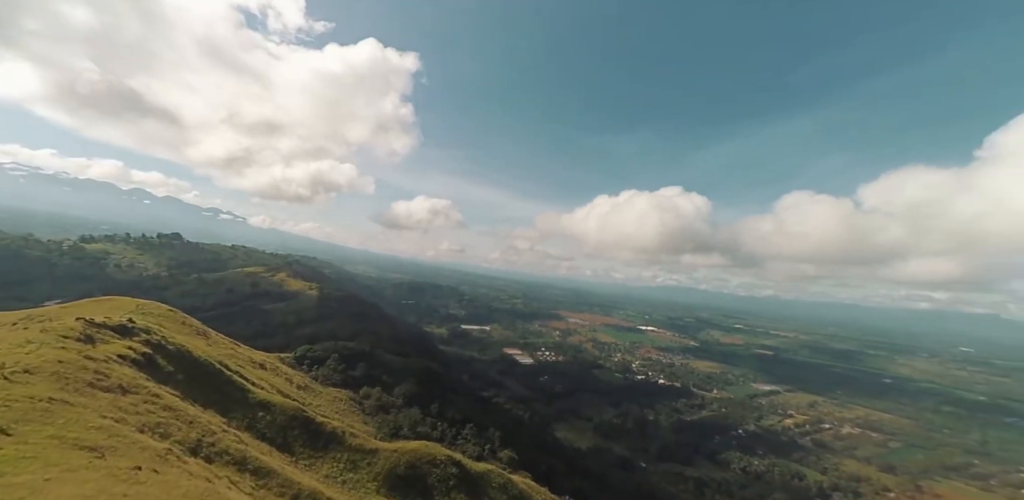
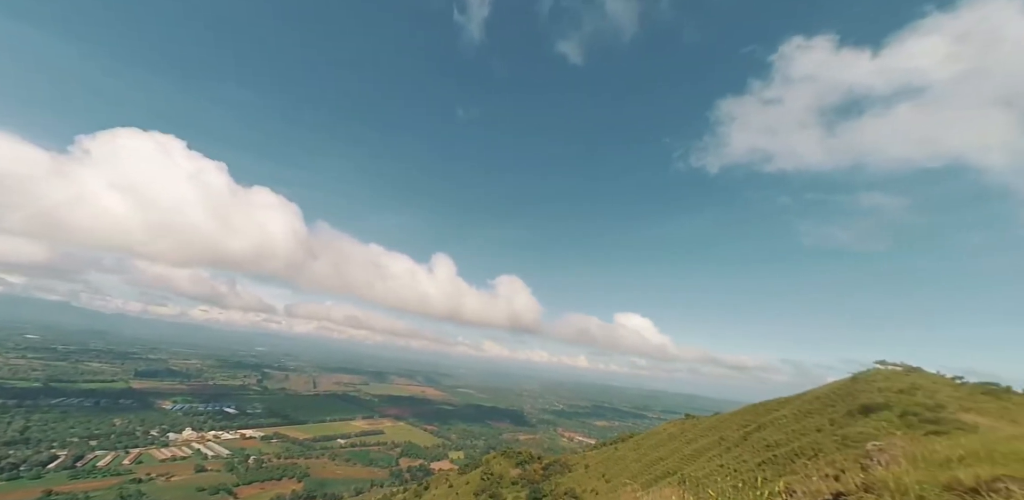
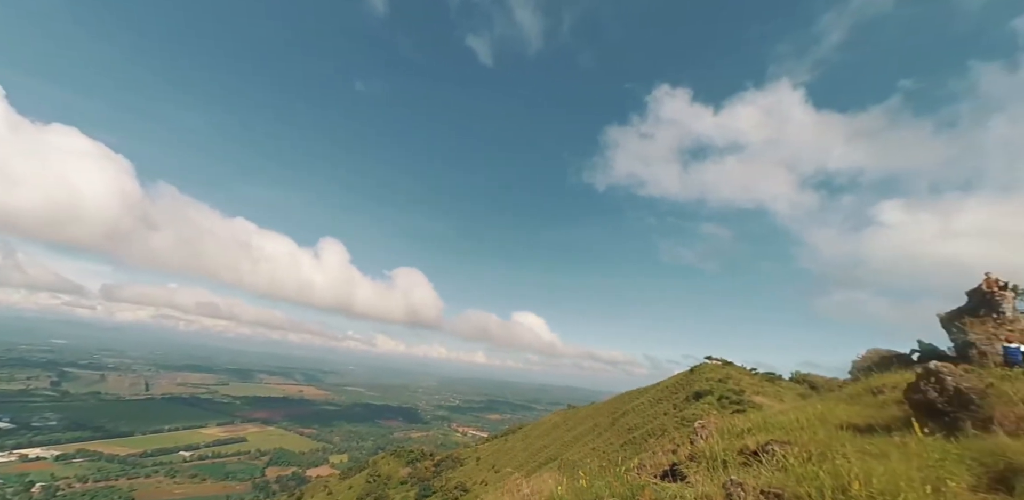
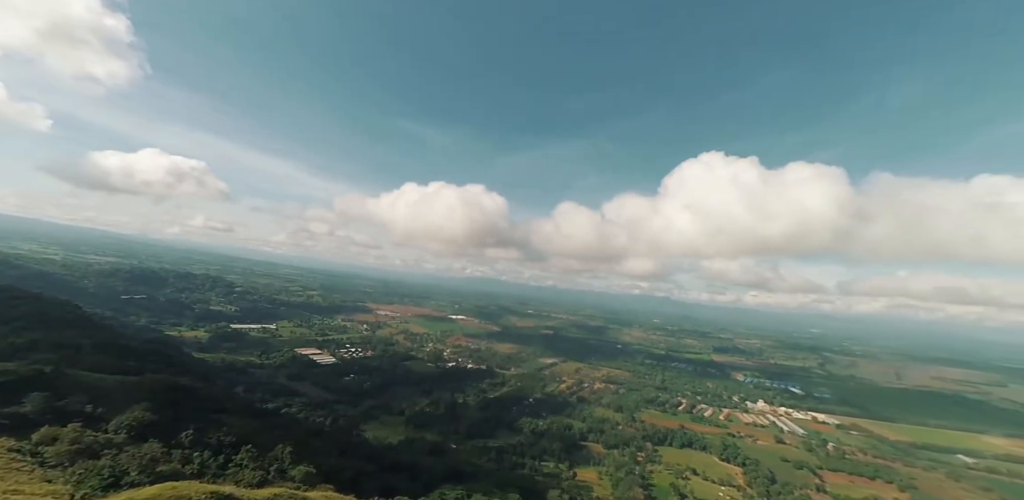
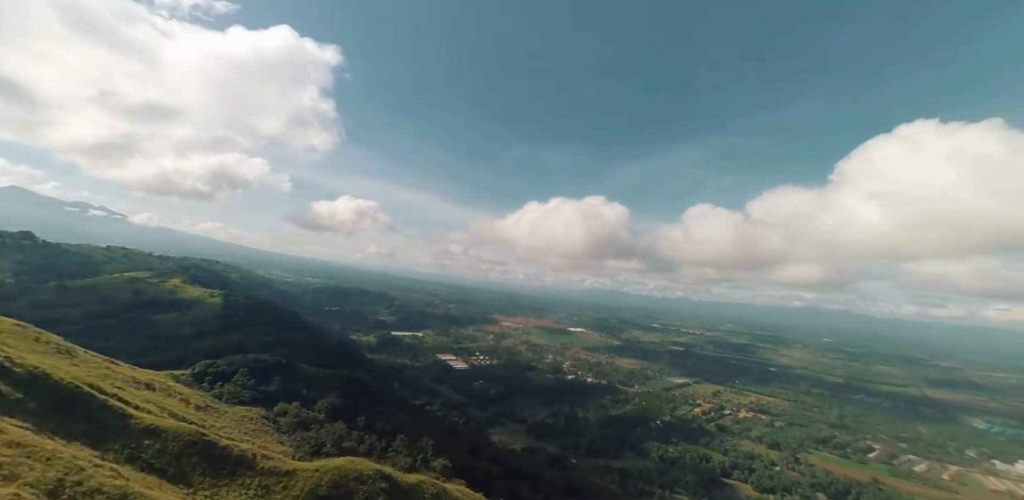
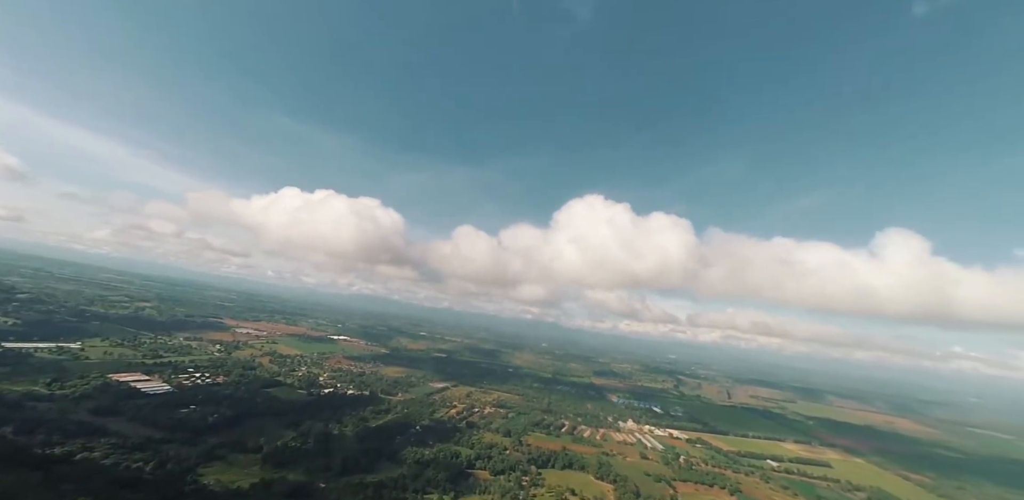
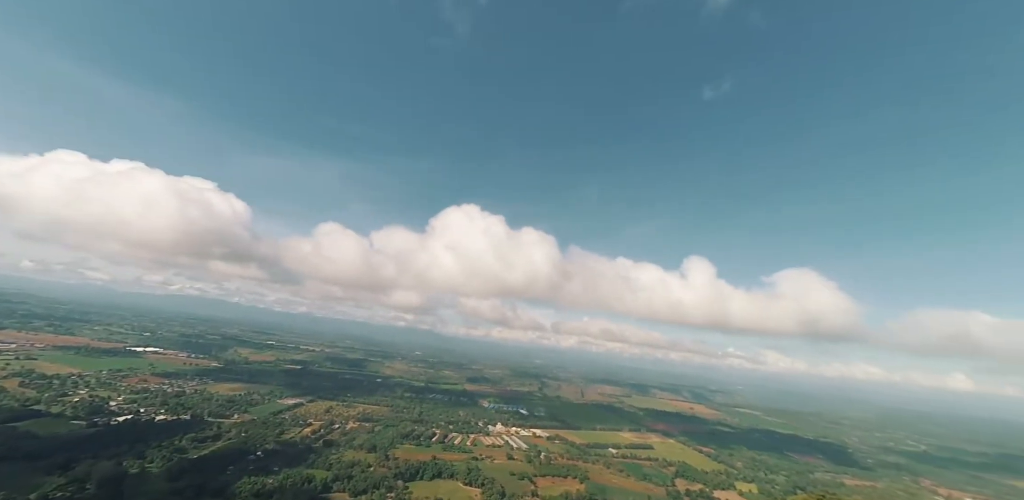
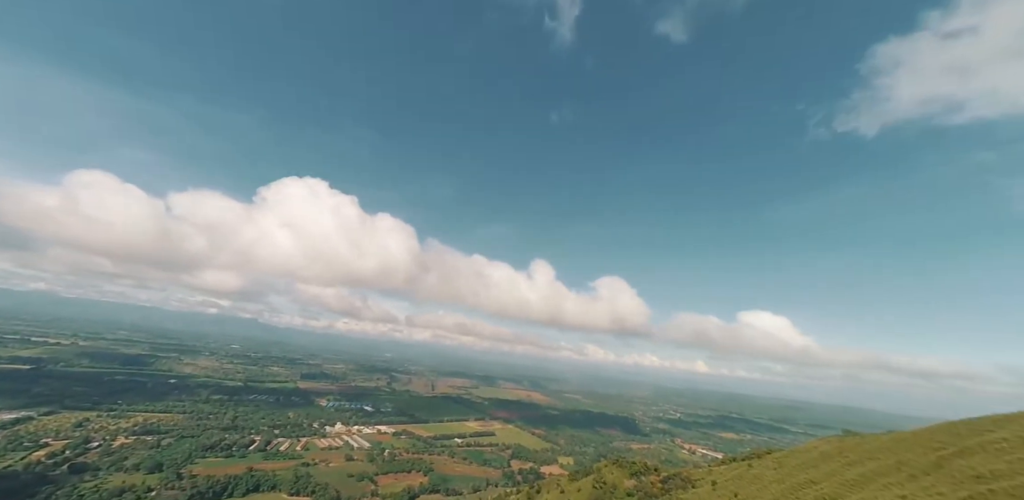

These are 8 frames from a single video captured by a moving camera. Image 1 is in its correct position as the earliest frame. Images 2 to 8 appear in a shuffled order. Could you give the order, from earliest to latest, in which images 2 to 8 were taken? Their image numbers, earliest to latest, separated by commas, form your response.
5, 4, 6, 7, 8, 2, 3
